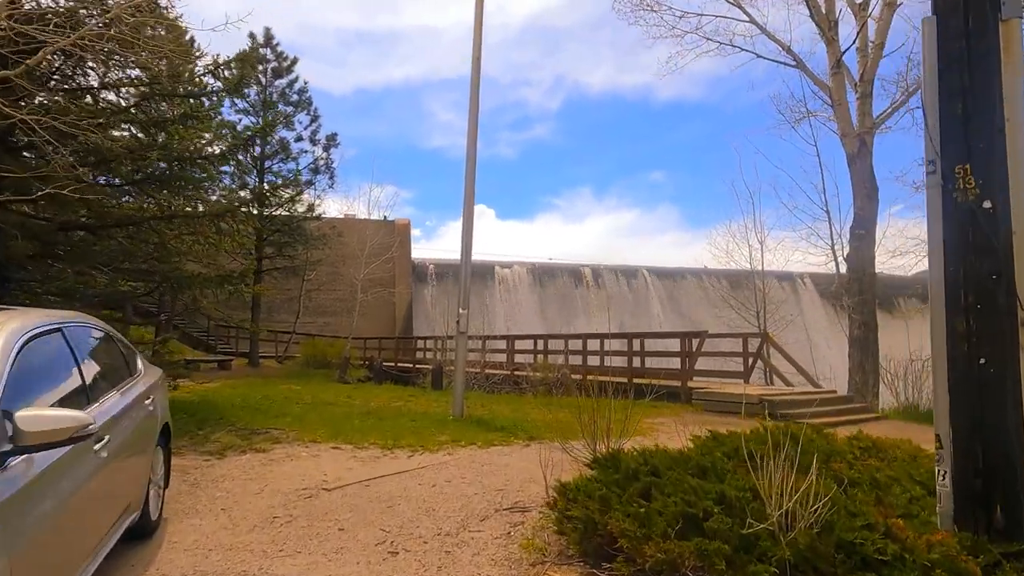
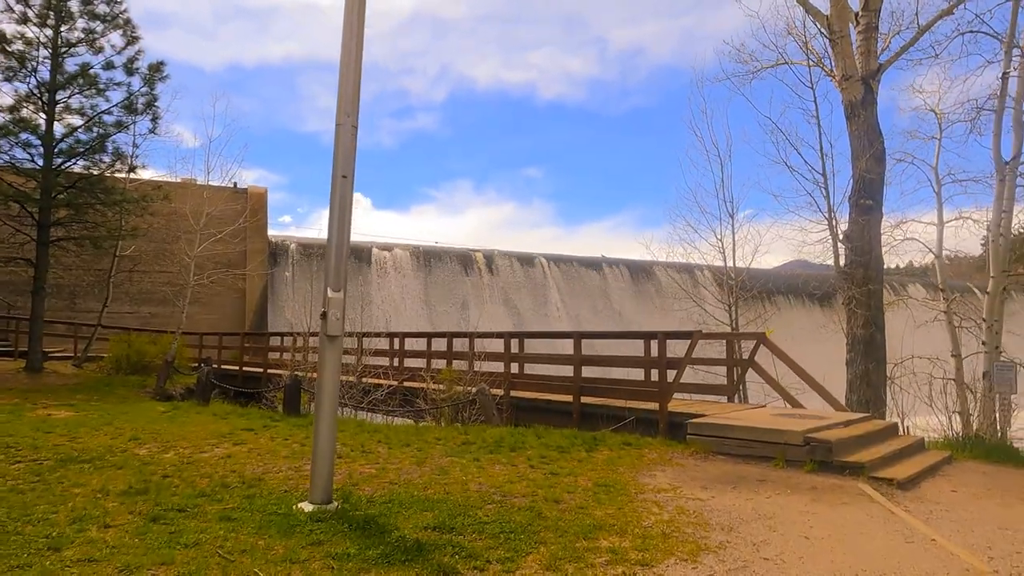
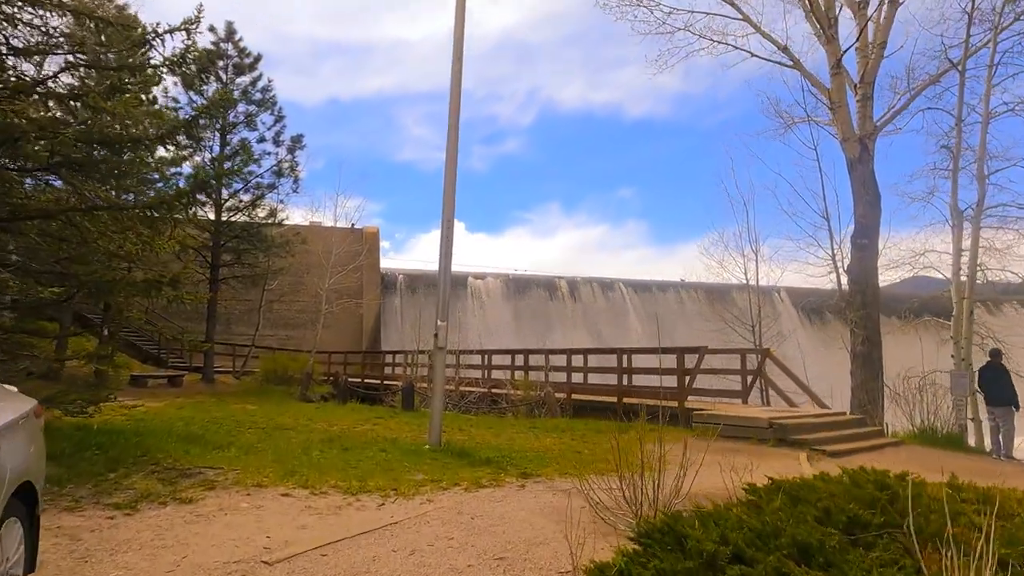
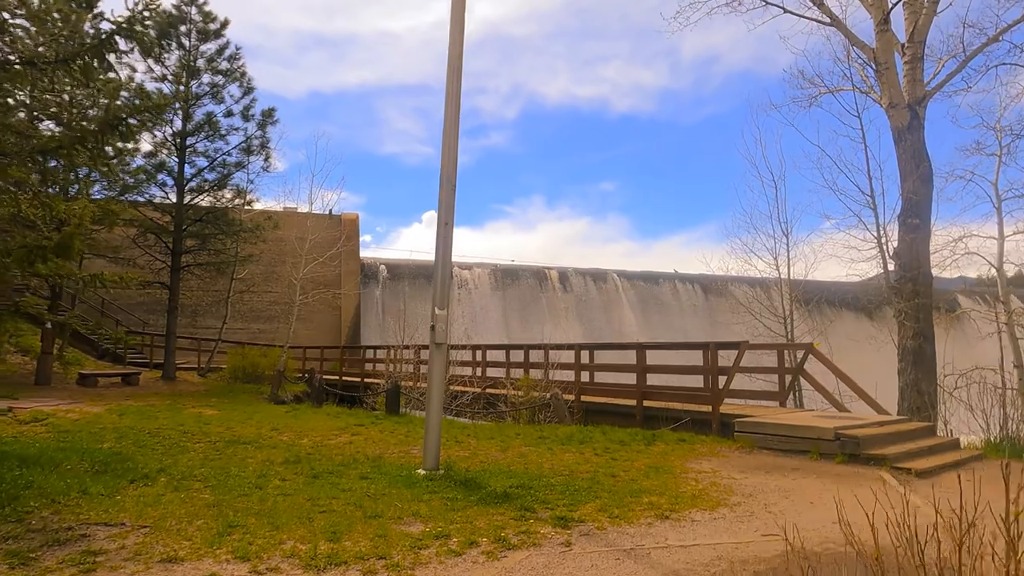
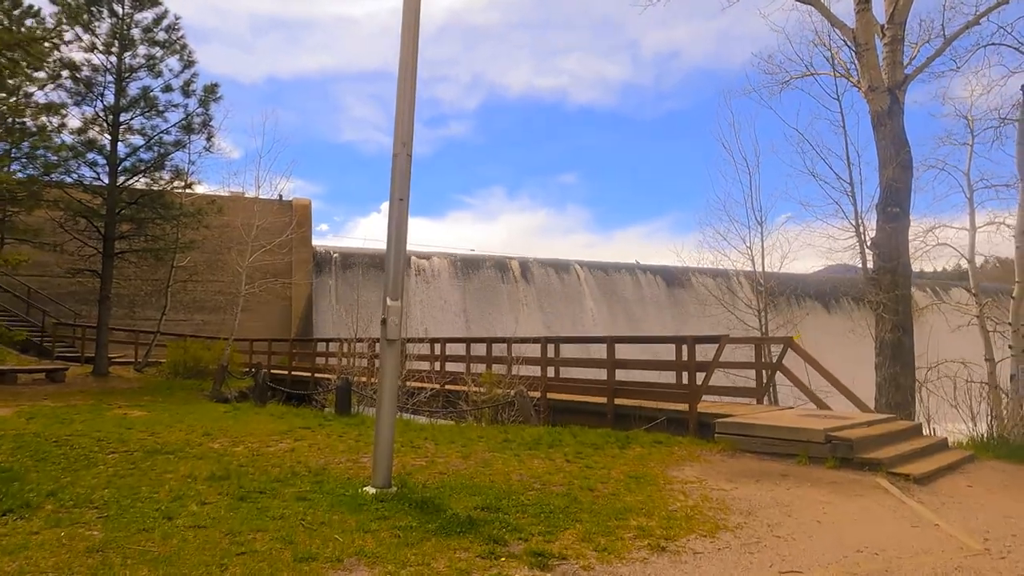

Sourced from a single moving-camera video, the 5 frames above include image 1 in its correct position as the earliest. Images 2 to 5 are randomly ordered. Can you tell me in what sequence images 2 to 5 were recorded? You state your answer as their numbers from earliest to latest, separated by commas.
3, 4, 5, 2
